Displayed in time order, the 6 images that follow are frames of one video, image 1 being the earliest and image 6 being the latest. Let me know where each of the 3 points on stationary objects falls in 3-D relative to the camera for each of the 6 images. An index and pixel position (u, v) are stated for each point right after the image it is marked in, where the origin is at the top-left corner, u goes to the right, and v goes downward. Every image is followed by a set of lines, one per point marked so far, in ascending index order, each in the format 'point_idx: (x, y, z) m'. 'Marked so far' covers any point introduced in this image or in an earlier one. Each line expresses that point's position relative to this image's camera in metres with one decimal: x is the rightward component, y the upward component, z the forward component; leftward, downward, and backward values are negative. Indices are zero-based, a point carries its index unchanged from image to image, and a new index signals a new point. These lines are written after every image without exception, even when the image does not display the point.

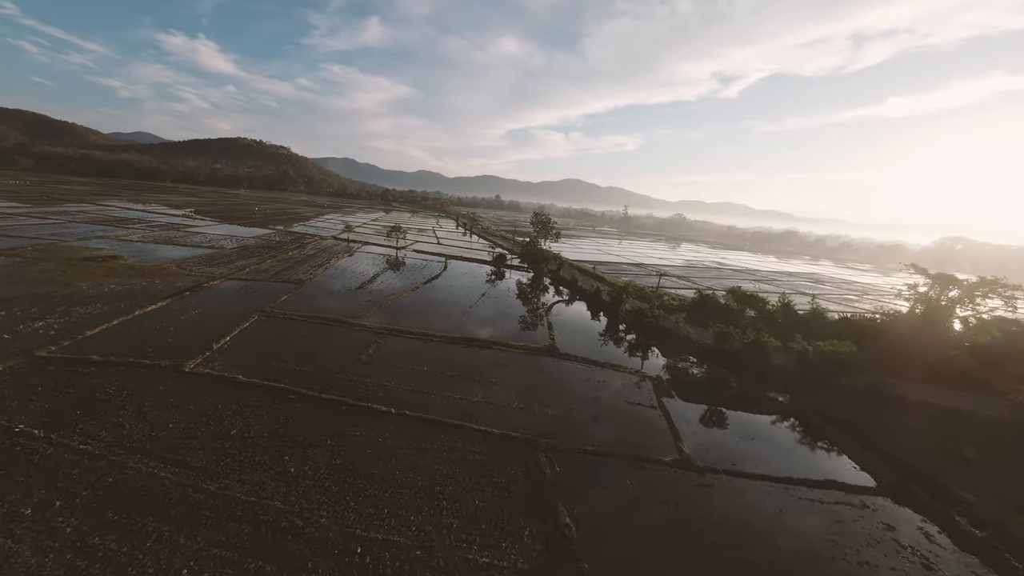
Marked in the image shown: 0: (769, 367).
0: (+10.6, -3.2, +14.9) m
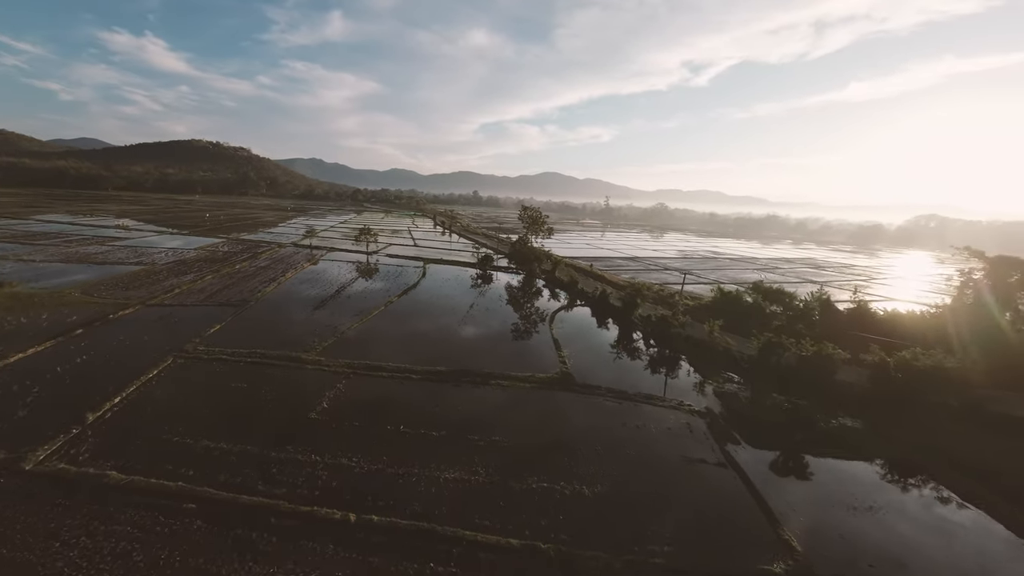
0: (+10.7, -3.2, +12.0) m
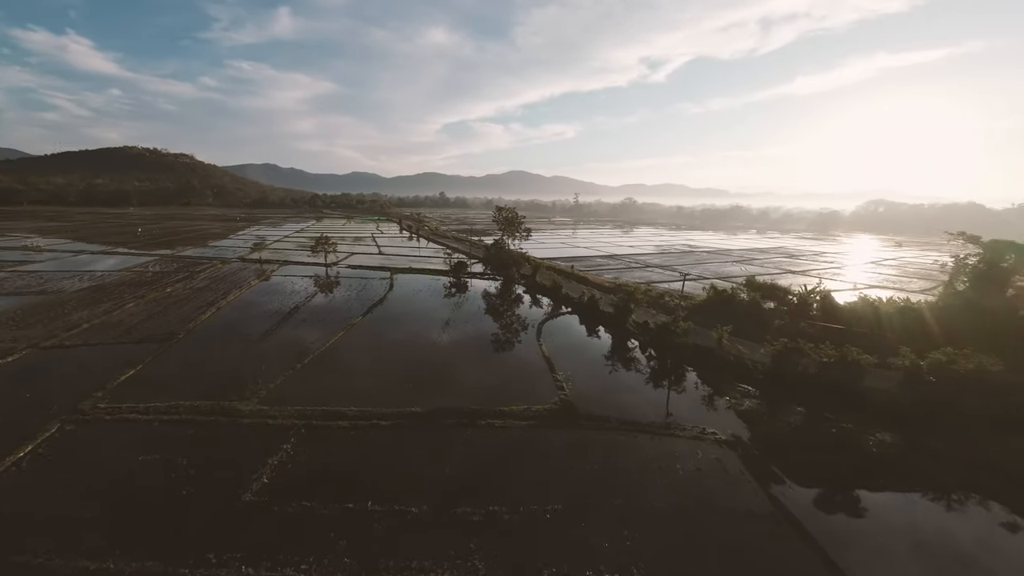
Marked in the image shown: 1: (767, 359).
0: (+10.5, -3.1, +10.8) m
1: (+8.6, -2.5, +12.3) m
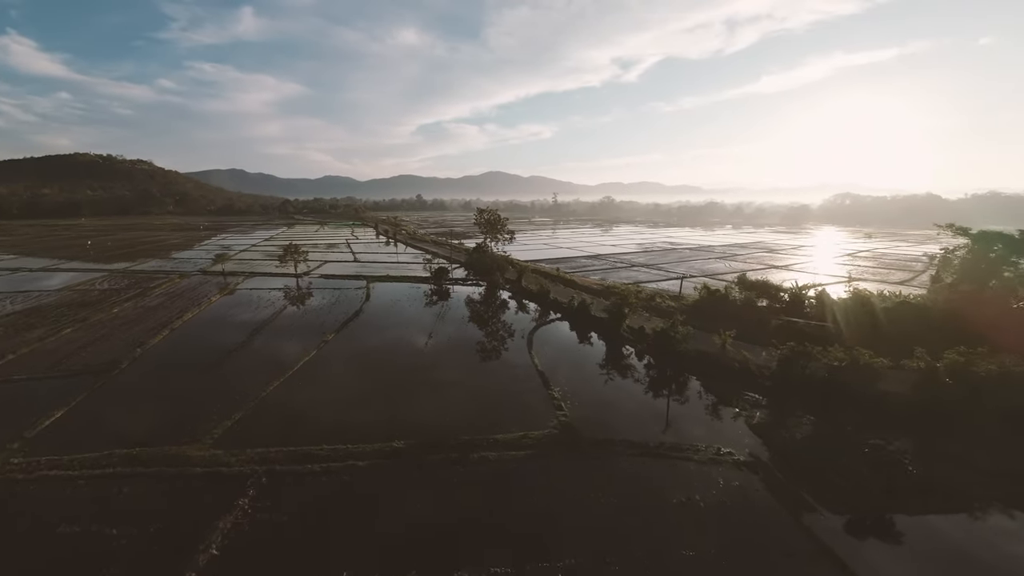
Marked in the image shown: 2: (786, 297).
0: (+10.3, -3.1, +10.3) m
1: (+8.4, -2.5, +11.6) m
2: (+12.4, -0.4, +16.6) m
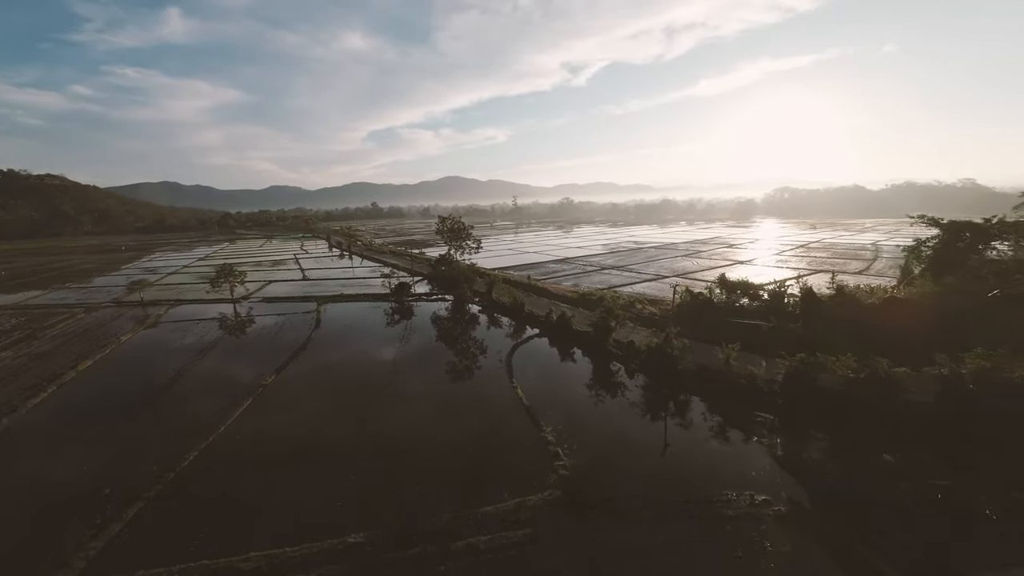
0: (+9.9, -3.1, +9.4) m
1: (+7.9, -2.7, +10.6) m
2: (+11.2, -0.4, +15.9) m
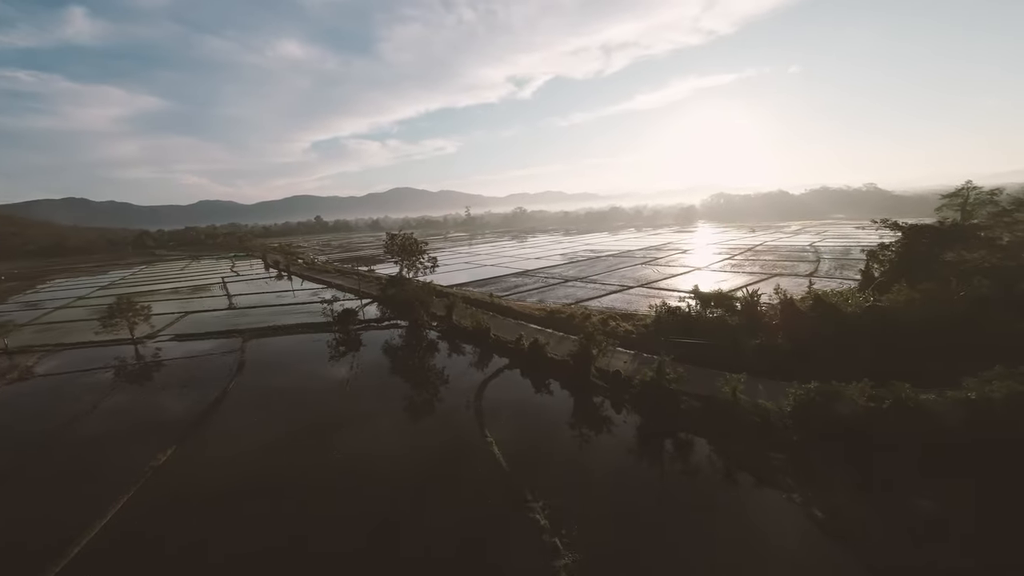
0: (+9.4, -3.5, +8.4) m
1: (+7.2, -3.1, +9.4) m
2: (+9.8, -0.9, +15.1) m
